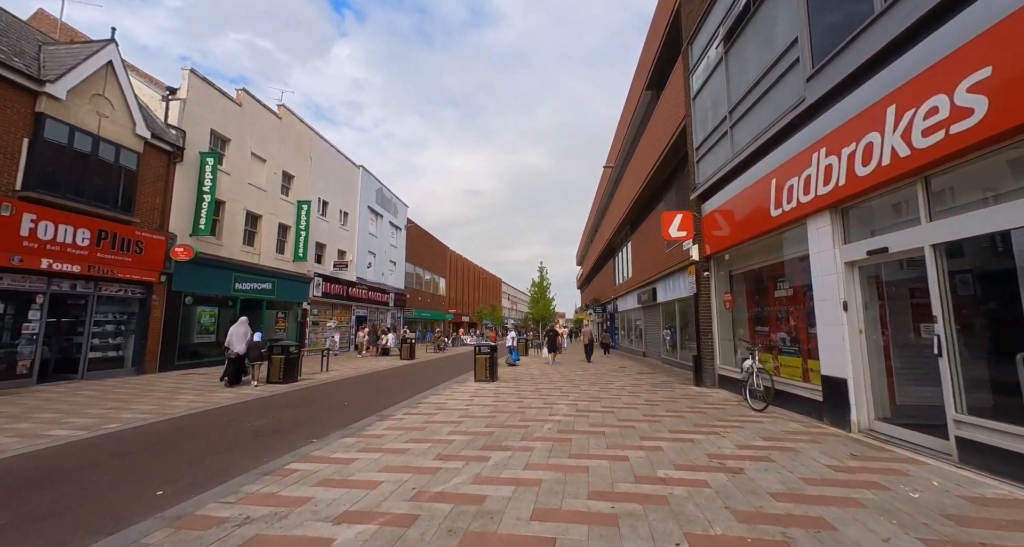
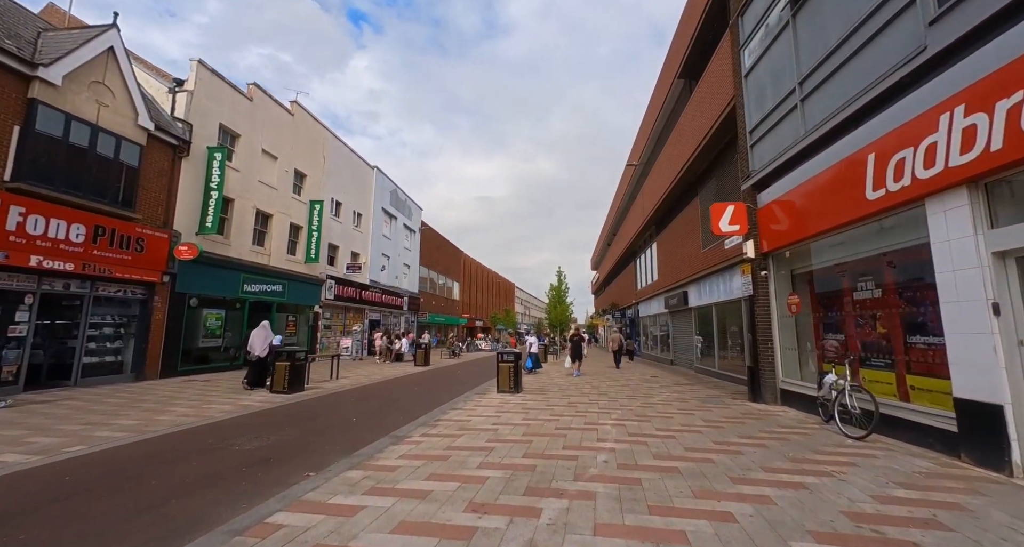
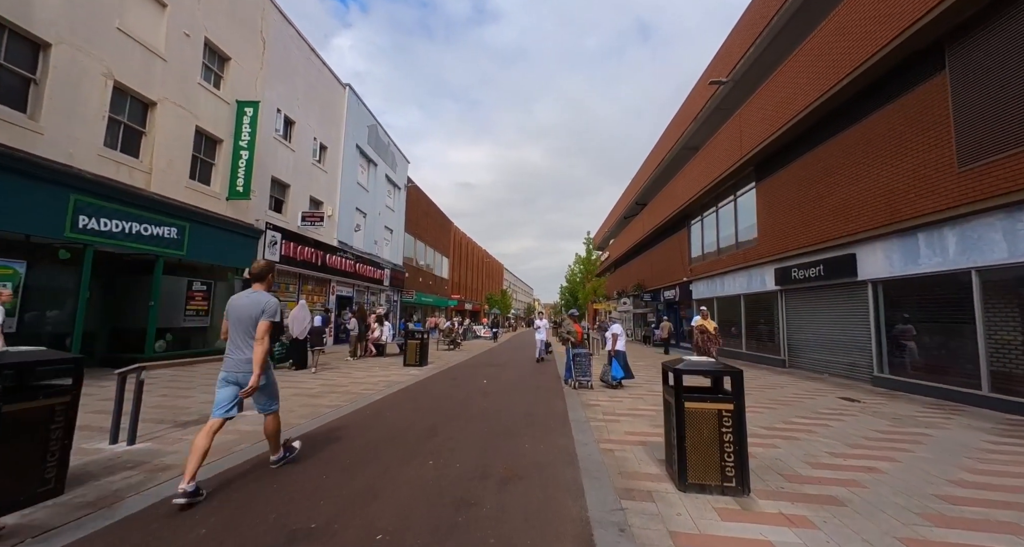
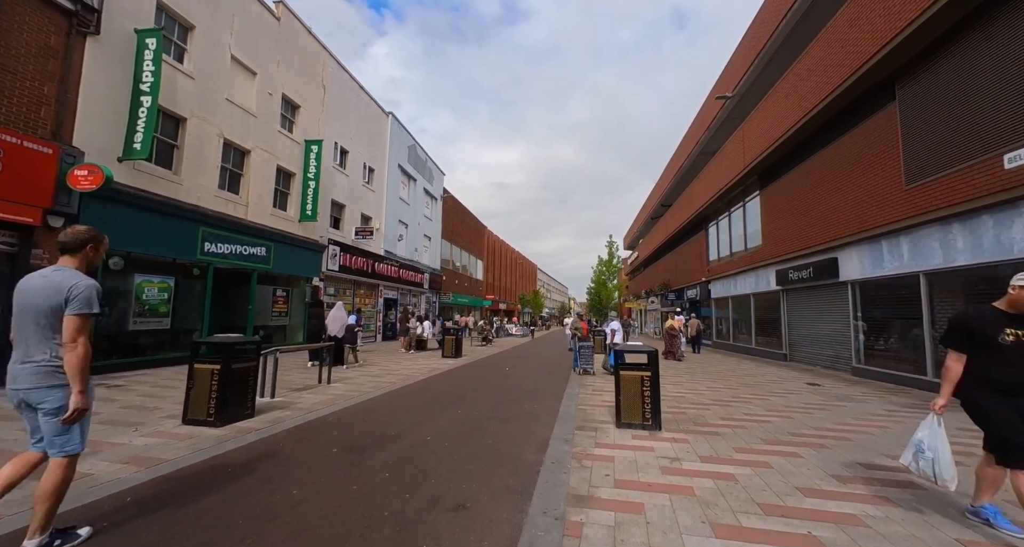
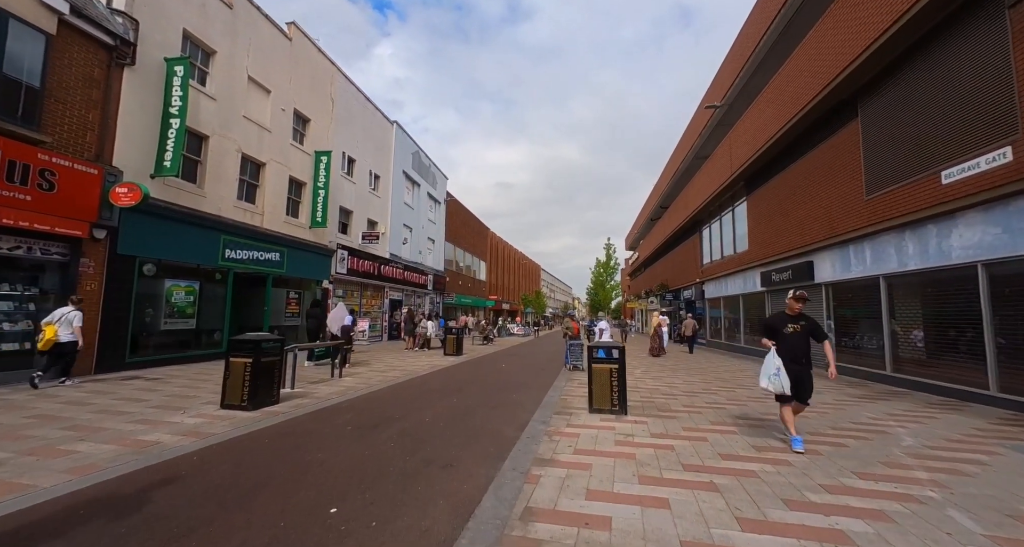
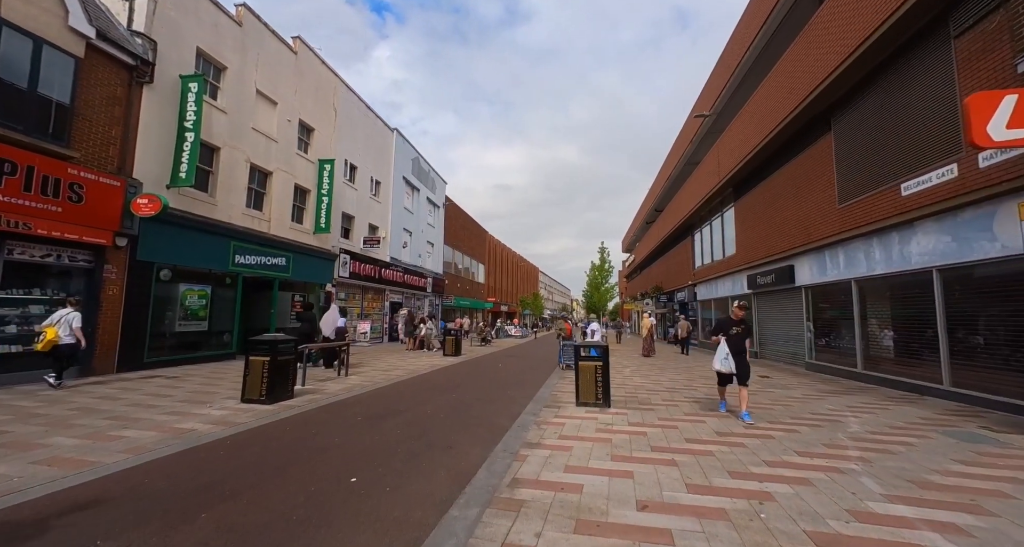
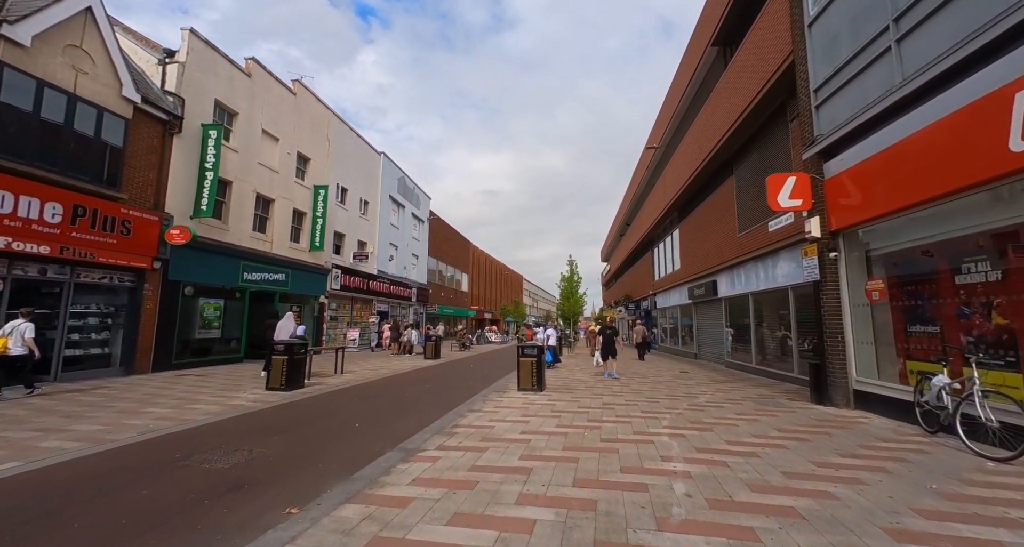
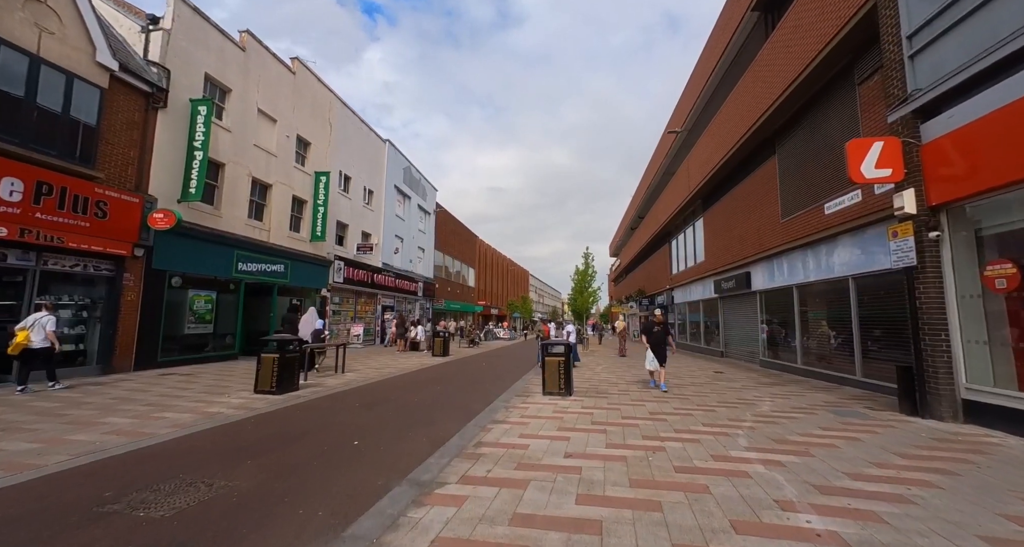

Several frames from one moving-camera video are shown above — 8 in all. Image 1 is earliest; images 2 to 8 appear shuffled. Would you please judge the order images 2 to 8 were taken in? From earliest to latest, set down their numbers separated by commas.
2, 7, 8, 6, 5, 4, 3
